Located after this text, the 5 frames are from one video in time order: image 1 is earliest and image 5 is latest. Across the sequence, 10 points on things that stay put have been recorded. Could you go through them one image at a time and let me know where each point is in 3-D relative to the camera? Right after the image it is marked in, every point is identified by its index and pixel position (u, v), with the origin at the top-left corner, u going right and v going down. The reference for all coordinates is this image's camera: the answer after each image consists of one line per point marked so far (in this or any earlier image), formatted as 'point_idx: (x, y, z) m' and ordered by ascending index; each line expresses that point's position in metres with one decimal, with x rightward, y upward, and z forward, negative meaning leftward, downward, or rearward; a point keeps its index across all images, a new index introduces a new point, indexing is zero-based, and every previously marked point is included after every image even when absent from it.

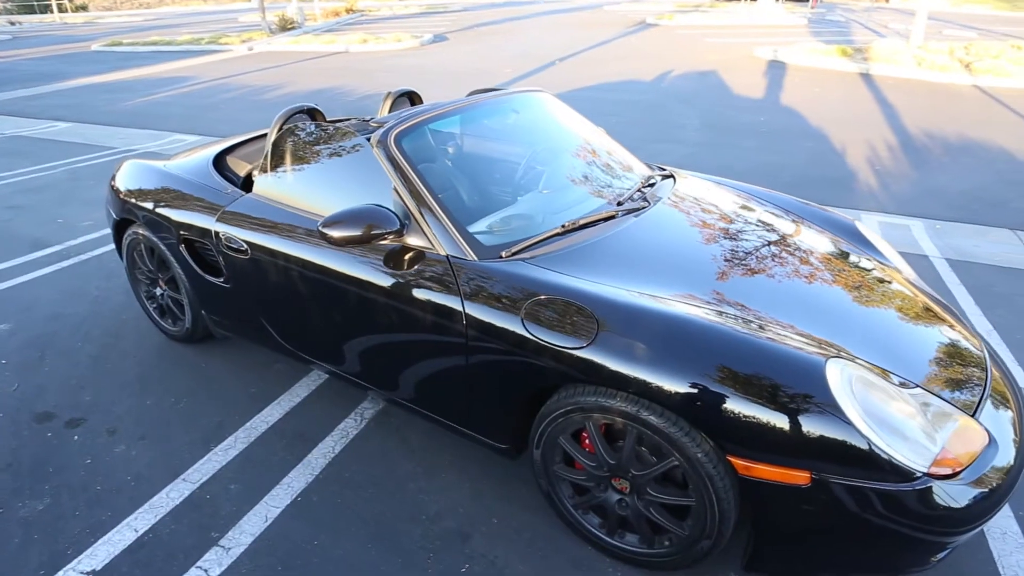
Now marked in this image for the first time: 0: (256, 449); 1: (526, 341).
0: (-1.1, -0.7, +2.9) m
1: (+0.1, -0.2, +2.2) m
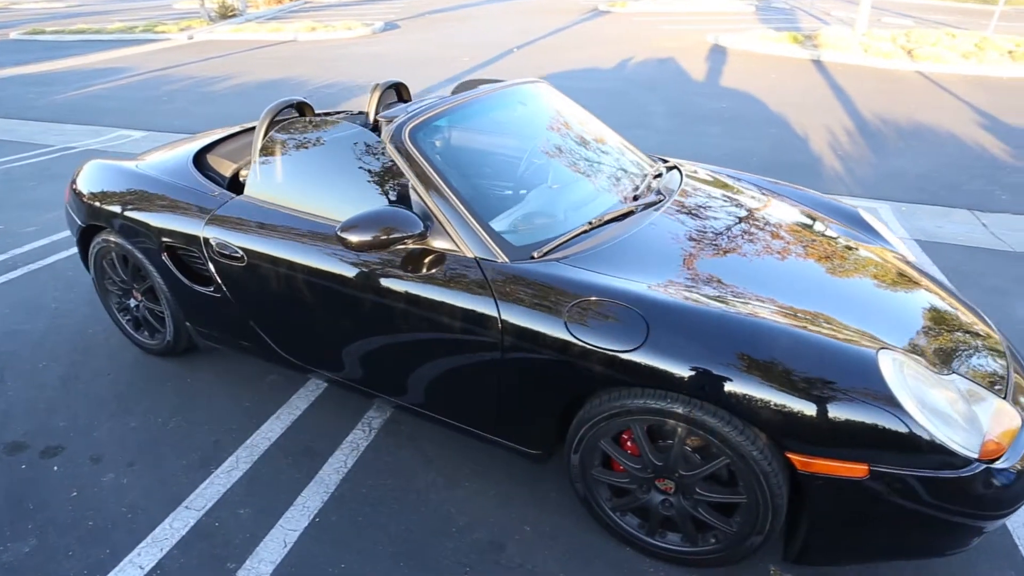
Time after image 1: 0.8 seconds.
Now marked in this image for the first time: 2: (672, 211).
0: (-1.0, -0.7, +2.7) m
1: (+0.2, -0.2, +2.1) m
2: (+0.7, +0.3, +2.7) m
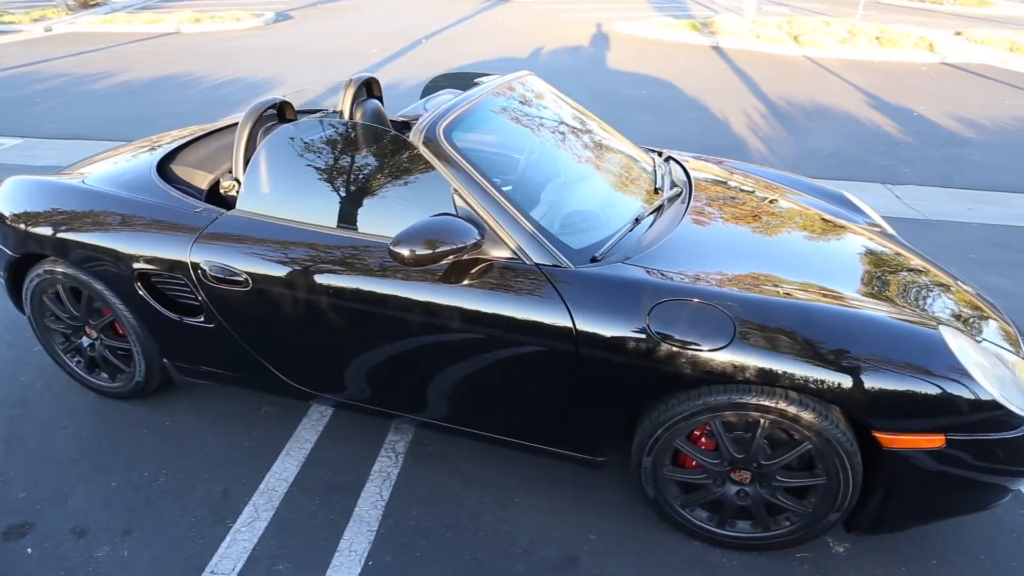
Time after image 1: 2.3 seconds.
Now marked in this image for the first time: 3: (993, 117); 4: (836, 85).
0: (-0.8, -0.8, +2.4) m
1: (+0.5, -0.2, +2.1) m
2: (+0.8, +0.4, +2.7) m
3: (+4.6, +1.6, +6.3) m
4: (+3.4, +2.2, +7.0) m
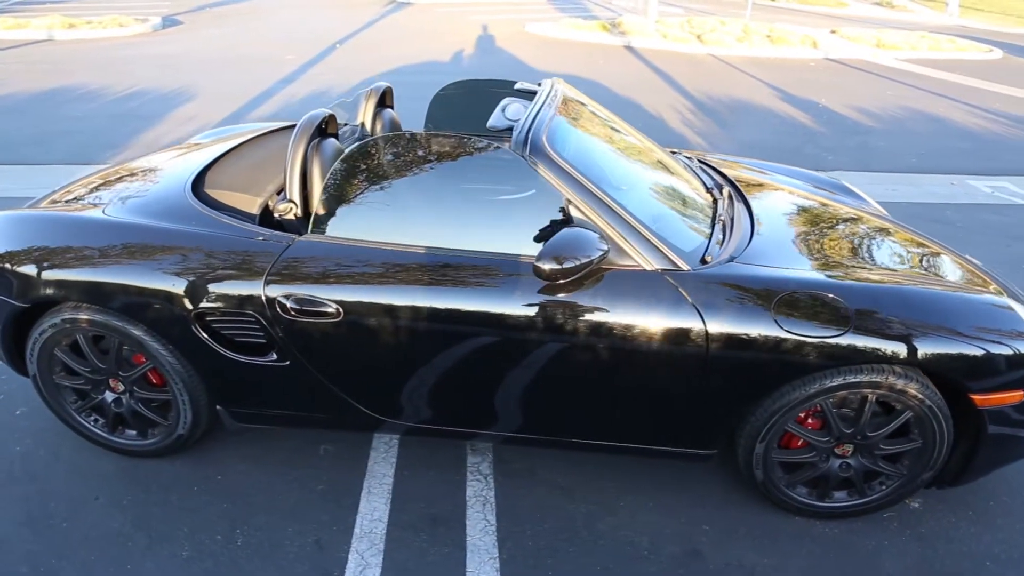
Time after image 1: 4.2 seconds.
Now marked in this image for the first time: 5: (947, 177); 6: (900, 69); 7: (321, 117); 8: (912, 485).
0: (-0.4, -0.9, +2.3) m
1: (+0.9, -0.2, +2.2) m
2: (+1.0, +0.4, +2.9) m
3: (+3.9, +1.9, +7.1) m
4: (+2.6, +2.4, +7.6) m
5: (+3.7, +0.9, +5.6) m
6: (+4.9, +2.7, +8.3) m
7: (-0.8, +0.7, +2.6) m
8: (+1.5, -0.7, +2.4) m
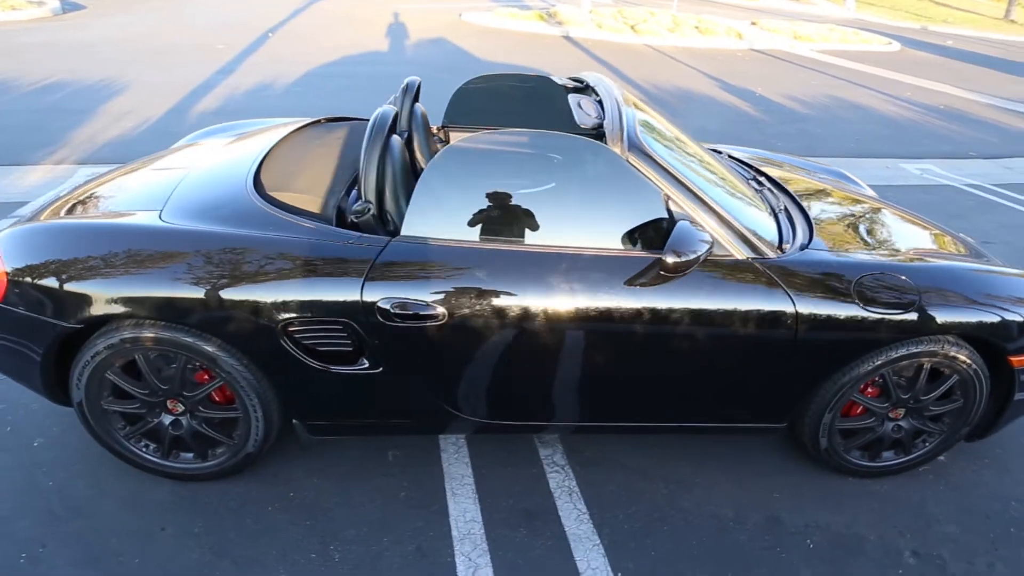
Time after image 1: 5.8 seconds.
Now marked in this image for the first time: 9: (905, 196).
0: (0.0, -0.9, +2.3) m
1: (+1.2, -0.1, +2.3) m
2: (+1.2, +0.5, +3.1) m
3: (+3.4, +2.2, +7.6) m
4: (+2.0, +2.6, +7.9) m
5: (+3.4, +1.2, +6.1) m
6: (+4.1, +3.1, +8.9) m
7: (-0.5, +0.7, +2.5) m
8: (+1.8, -0.6, +2.7) m
9: (+3.2, +0.8, +5.4) m
